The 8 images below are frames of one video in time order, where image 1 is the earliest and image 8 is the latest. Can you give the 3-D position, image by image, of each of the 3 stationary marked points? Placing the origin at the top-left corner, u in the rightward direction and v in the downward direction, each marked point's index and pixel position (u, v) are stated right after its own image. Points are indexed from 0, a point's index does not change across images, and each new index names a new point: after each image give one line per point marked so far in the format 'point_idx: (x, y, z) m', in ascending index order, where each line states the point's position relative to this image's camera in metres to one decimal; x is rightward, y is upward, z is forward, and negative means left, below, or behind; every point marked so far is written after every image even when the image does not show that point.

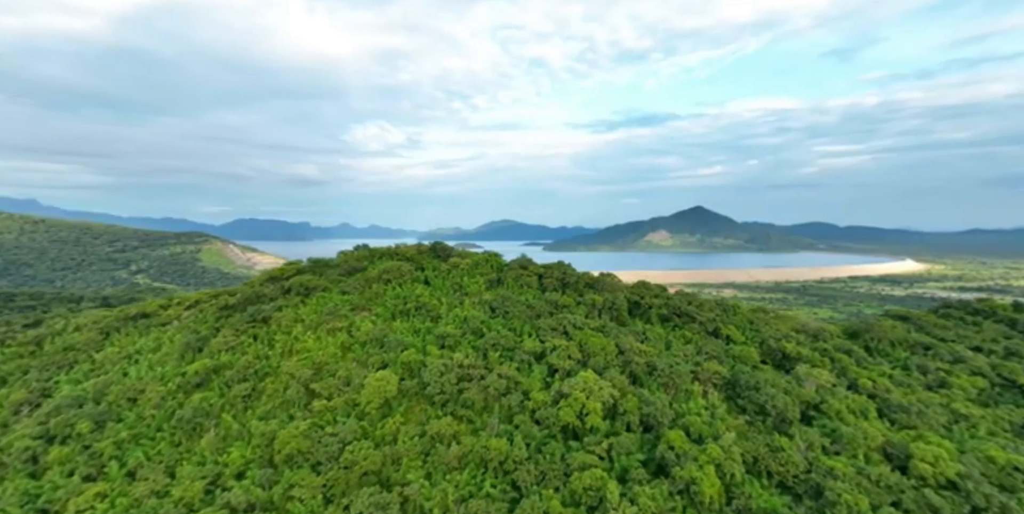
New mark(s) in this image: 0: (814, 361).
0: (+11.0, -3.9, +16.6) m
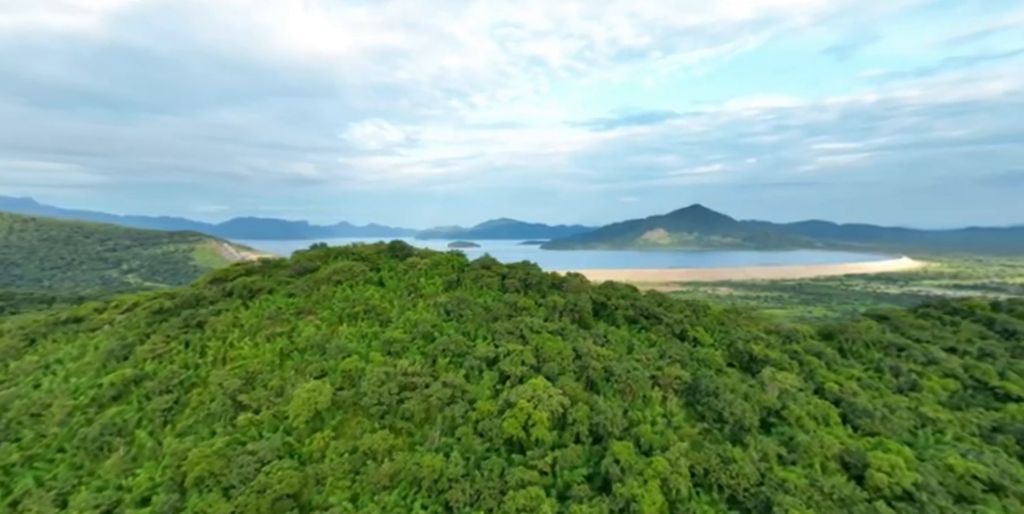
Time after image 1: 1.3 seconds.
0: (+9.5, -3.9, +16.1) m
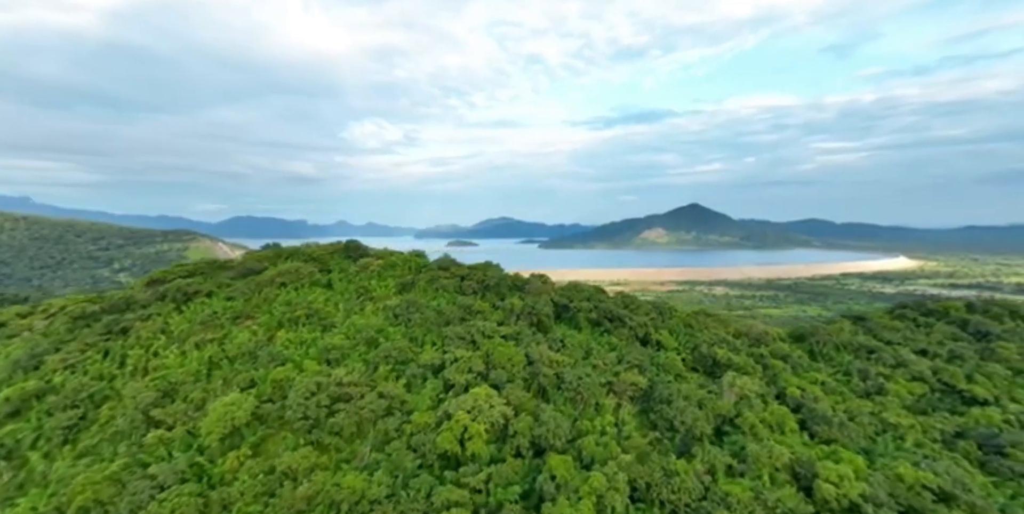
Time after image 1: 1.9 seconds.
0: (+8.0, -3.9, +15.7) m
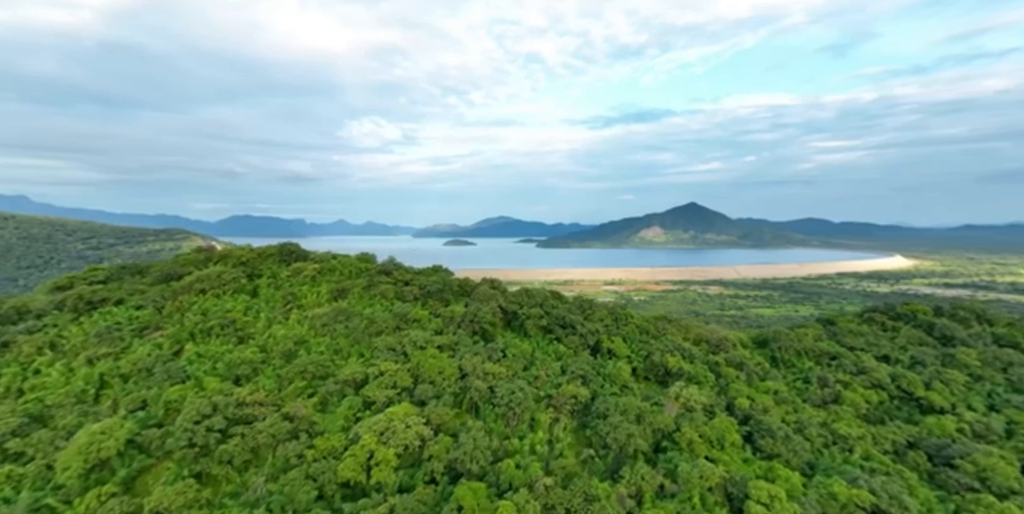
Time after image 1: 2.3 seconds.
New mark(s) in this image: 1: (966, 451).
0: (+6.1, -4.0, +15.2) m
1: (+12.8, -5.5, +13.1) m
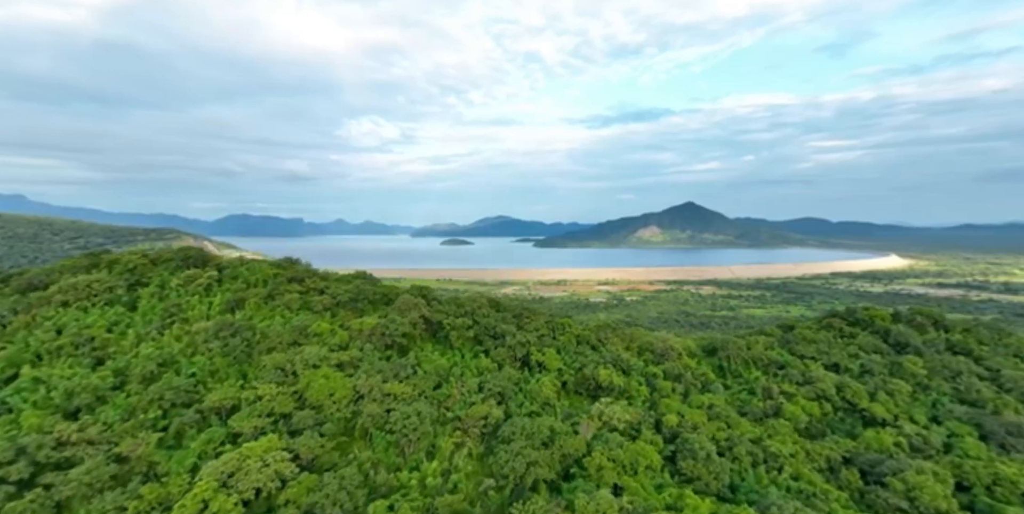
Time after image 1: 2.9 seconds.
0: (+3.6, -4.1, +14.4) m
1: (+10.3, -5.6, +12.4) m
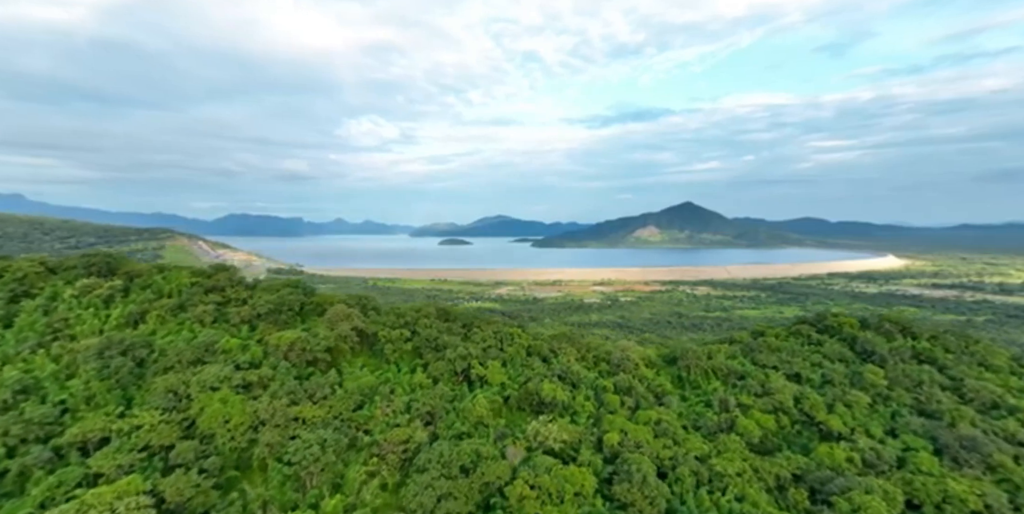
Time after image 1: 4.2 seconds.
0: (+1.7, -4.3, +13.8) m
1: (+8.5, -5.8, +11.7) m
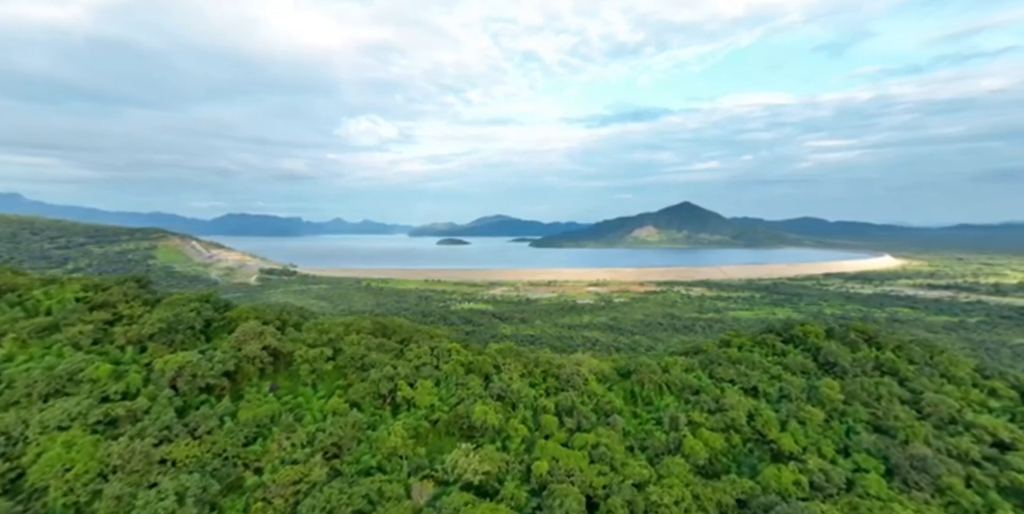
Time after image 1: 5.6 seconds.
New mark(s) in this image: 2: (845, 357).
0: (-0.2, -4.6, +13.0) m
1: (+6.6, -6.1, +11.0) m
2: (+12.2, -3.7, +17.0) m
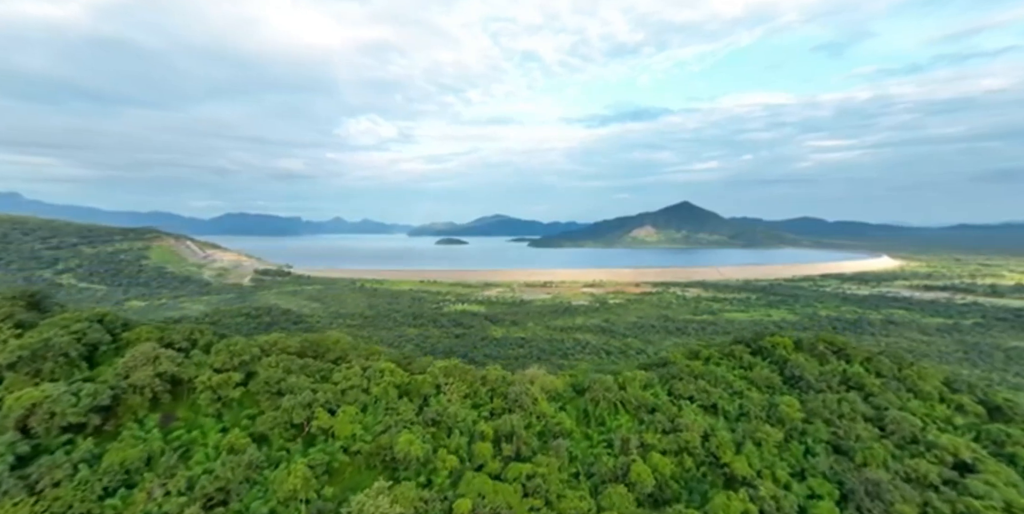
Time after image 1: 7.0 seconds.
0: (-2.0, -5.0, +12.2) m
1: (+4.8, -6.5, +10.2) m
2: (+10.5, -4.1, +16.2) m
